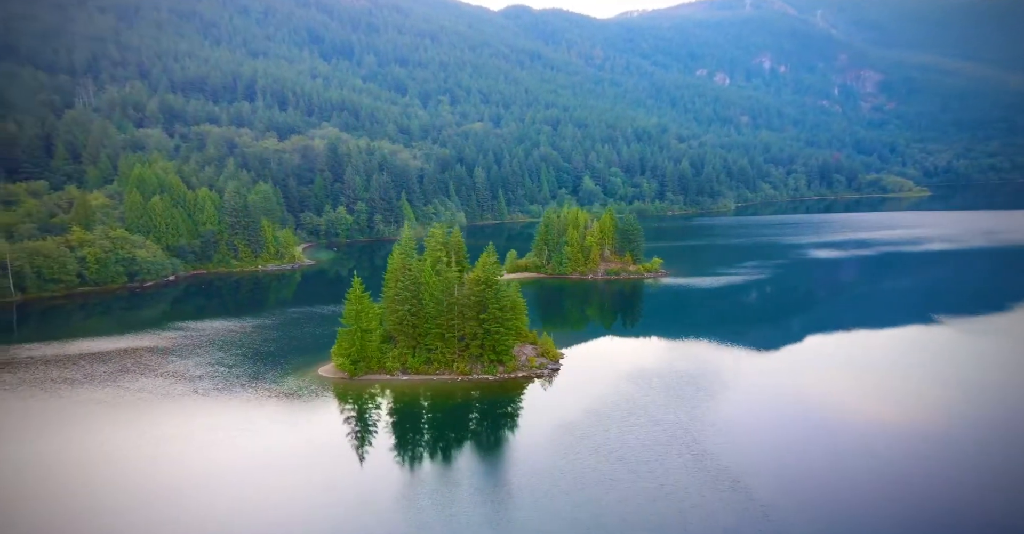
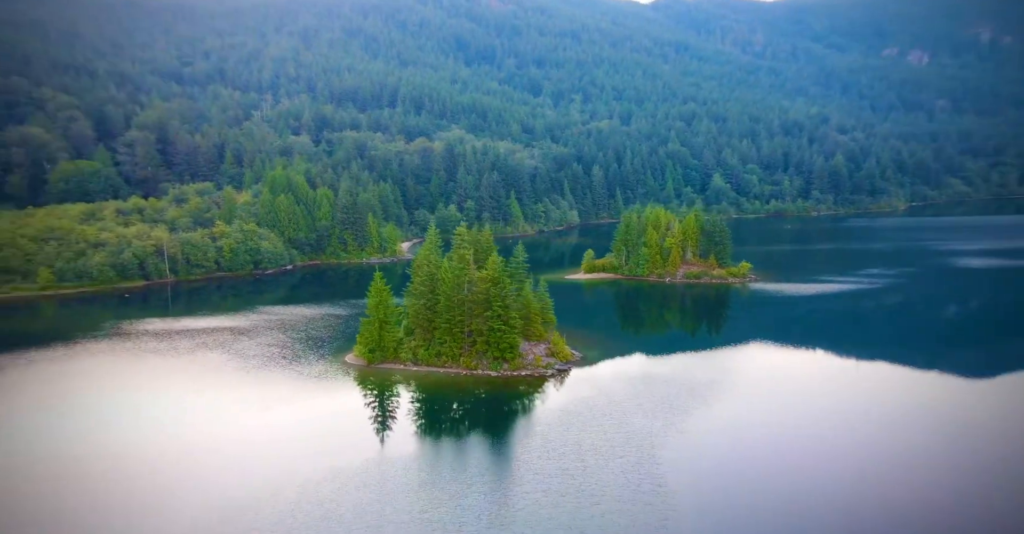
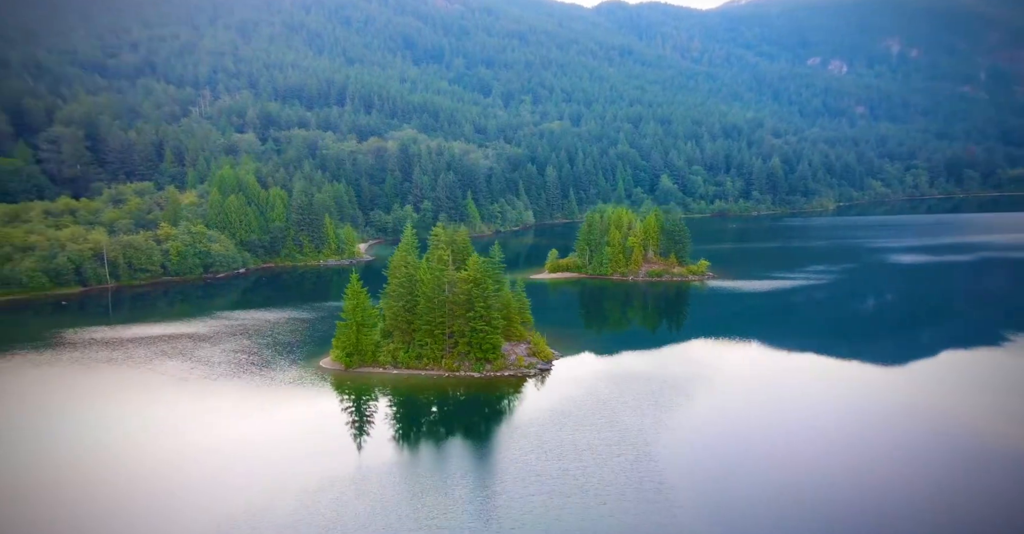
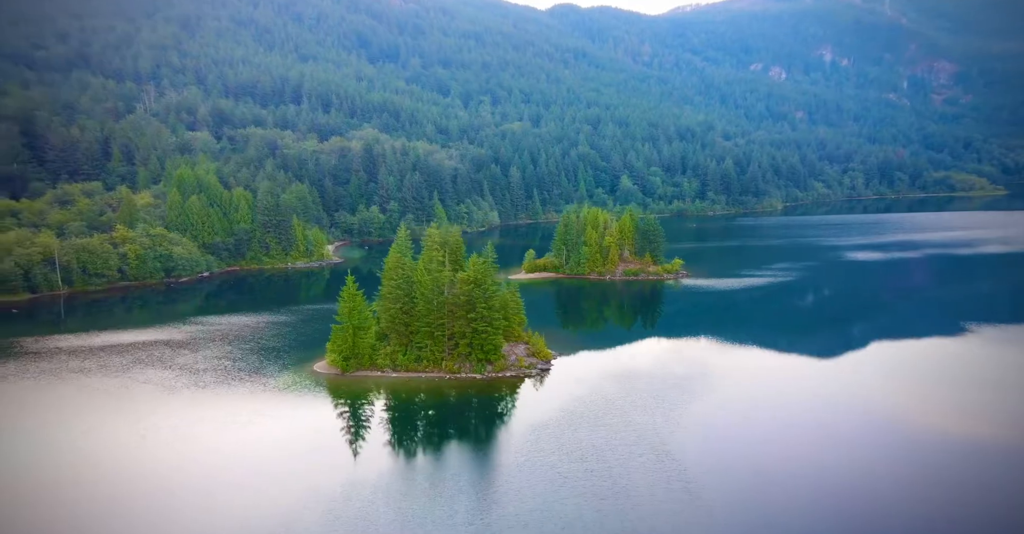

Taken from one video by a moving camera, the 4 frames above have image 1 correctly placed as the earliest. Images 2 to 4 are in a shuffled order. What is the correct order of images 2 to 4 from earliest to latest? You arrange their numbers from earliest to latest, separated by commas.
4, 3, 2
